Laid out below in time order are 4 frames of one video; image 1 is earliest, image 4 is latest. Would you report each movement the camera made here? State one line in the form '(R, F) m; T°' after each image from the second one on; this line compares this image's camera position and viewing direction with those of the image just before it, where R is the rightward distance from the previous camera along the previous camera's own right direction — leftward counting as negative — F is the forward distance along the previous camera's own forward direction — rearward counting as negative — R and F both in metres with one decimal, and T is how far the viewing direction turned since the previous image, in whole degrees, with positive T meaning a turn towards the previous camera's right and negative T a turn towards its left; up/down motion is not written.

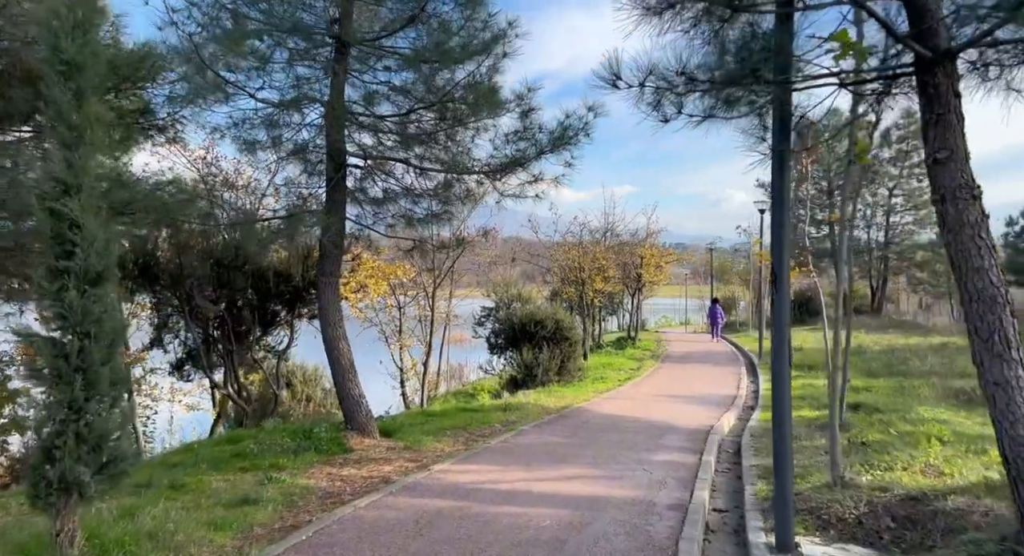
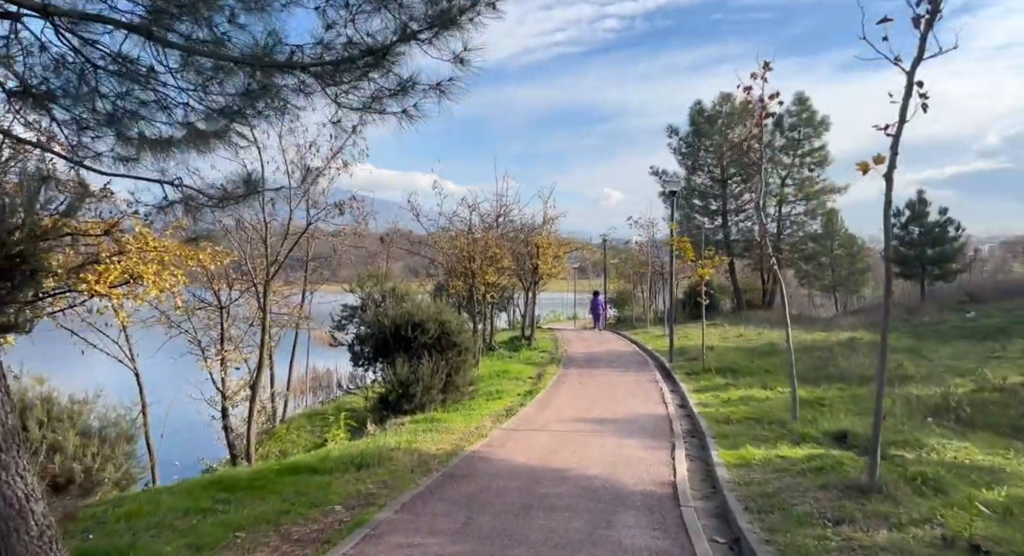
(+0.3, +3.8) m; +9°
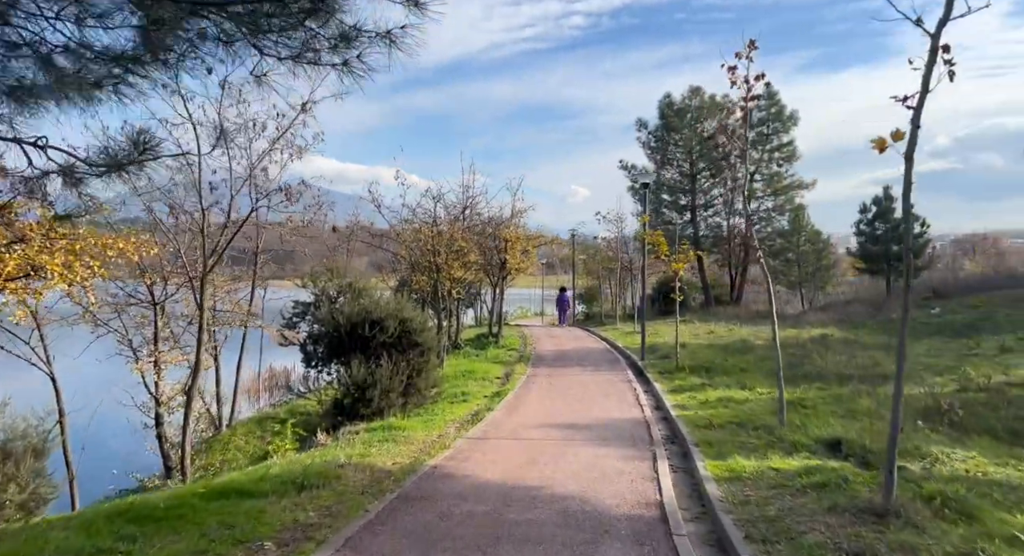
(0.0, +0.9) m; +3°
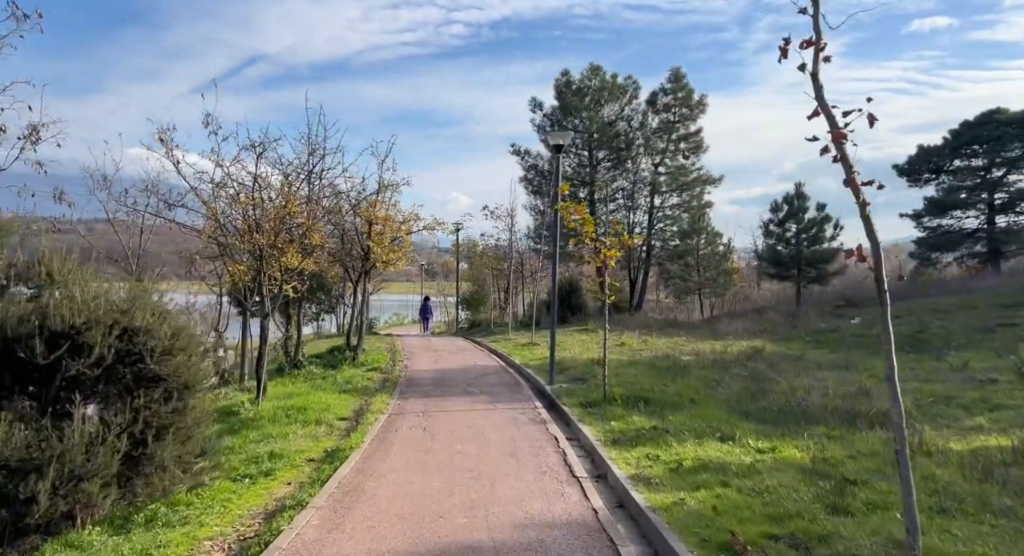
(+0.4, +5.7) m; +9°
